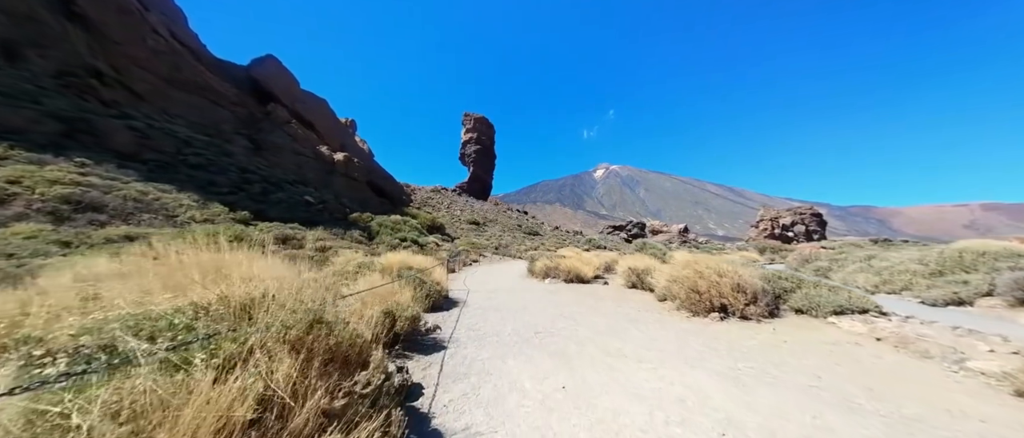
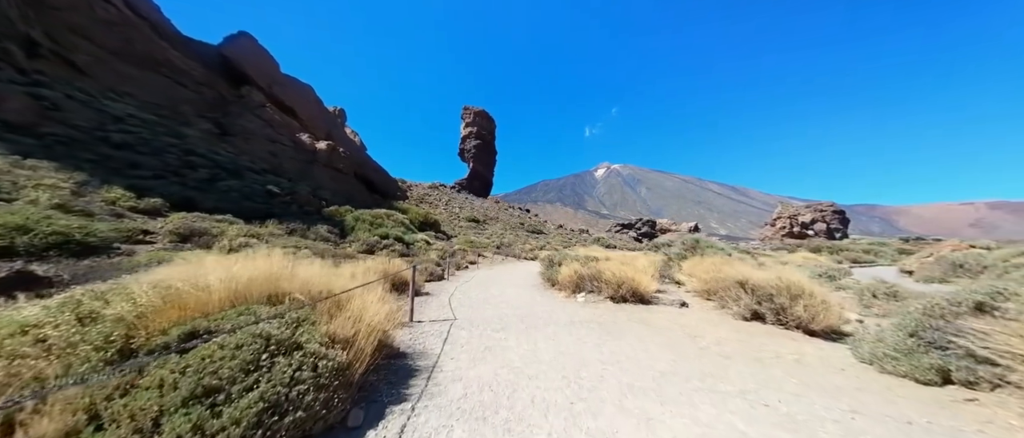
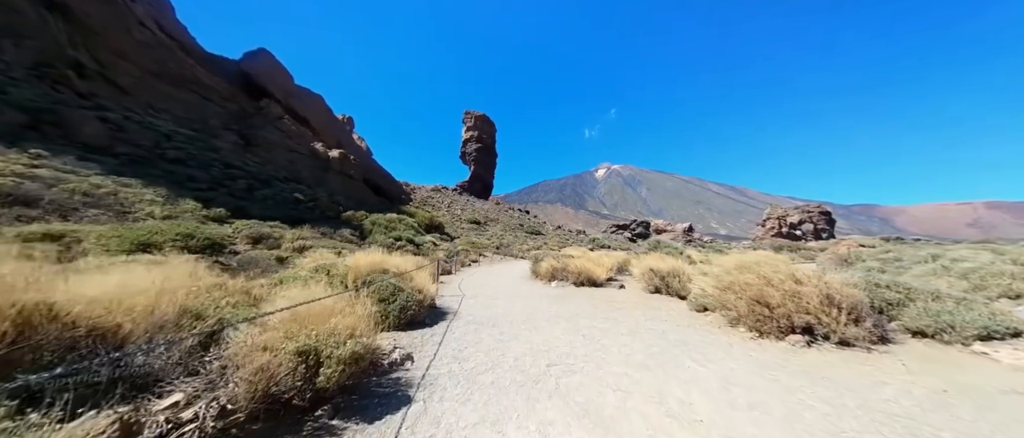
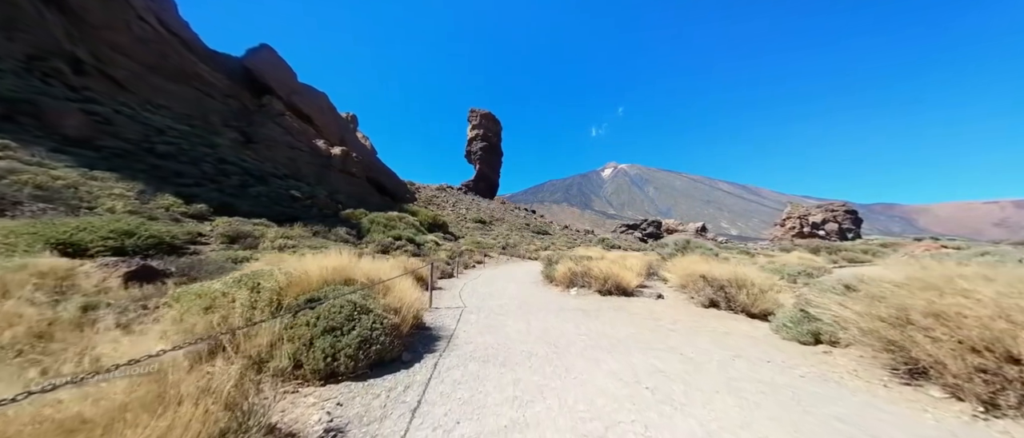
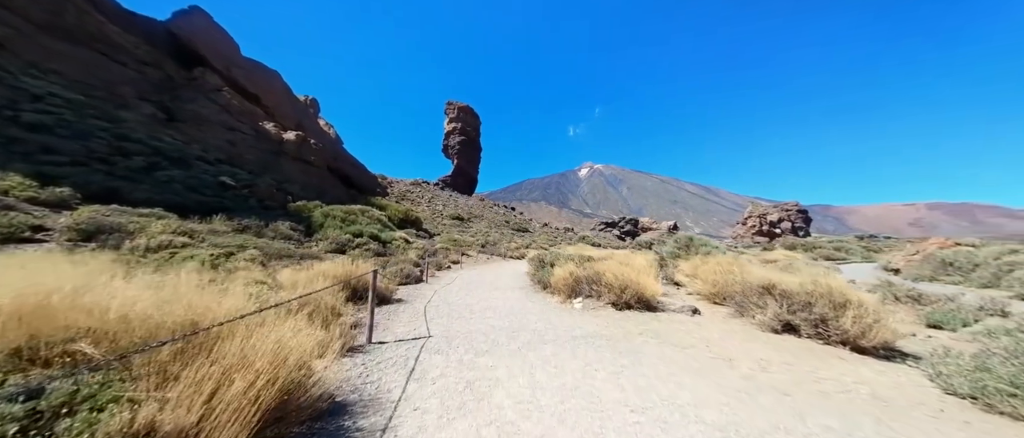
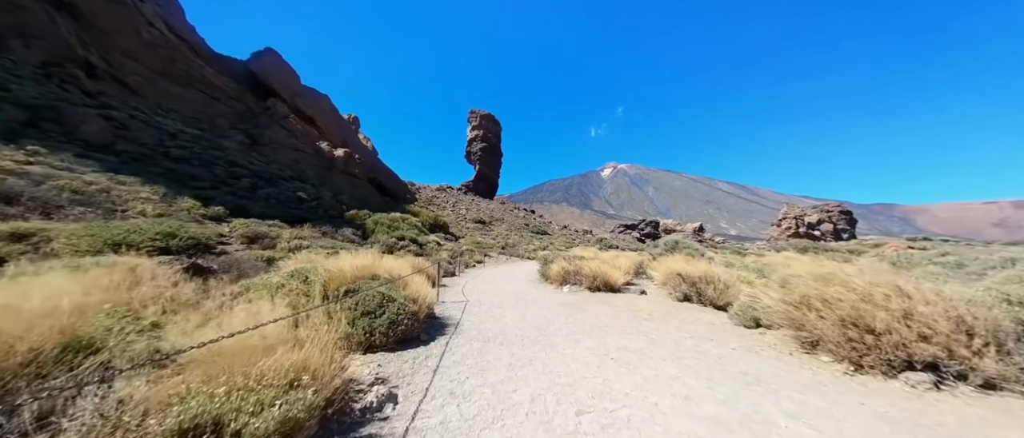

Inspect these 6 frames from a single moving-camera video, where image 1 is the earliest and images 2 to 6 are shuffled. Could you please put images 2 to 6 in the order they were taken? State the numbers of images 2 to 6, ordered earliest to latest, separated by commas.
3, 6, 4, 2, 5
